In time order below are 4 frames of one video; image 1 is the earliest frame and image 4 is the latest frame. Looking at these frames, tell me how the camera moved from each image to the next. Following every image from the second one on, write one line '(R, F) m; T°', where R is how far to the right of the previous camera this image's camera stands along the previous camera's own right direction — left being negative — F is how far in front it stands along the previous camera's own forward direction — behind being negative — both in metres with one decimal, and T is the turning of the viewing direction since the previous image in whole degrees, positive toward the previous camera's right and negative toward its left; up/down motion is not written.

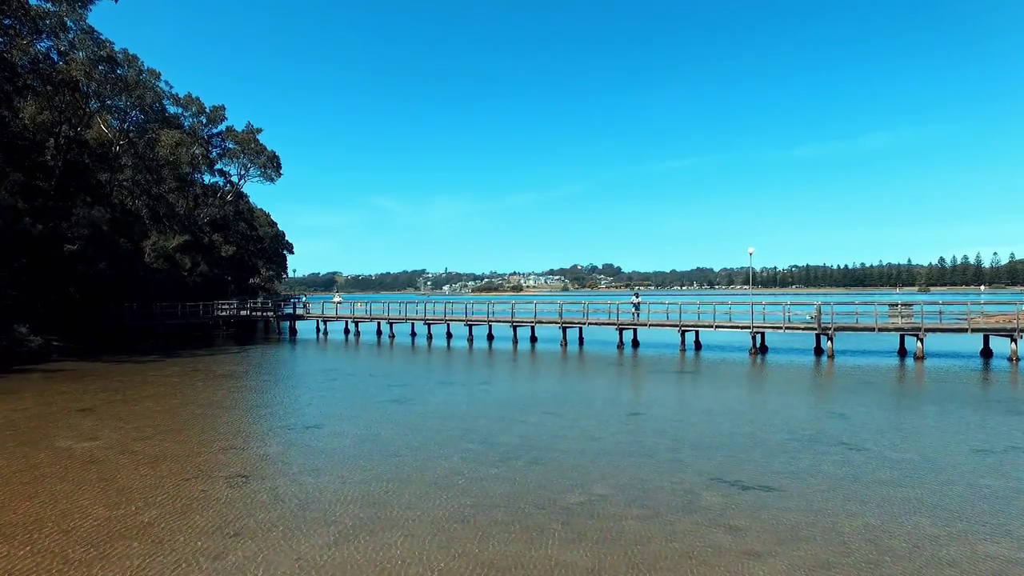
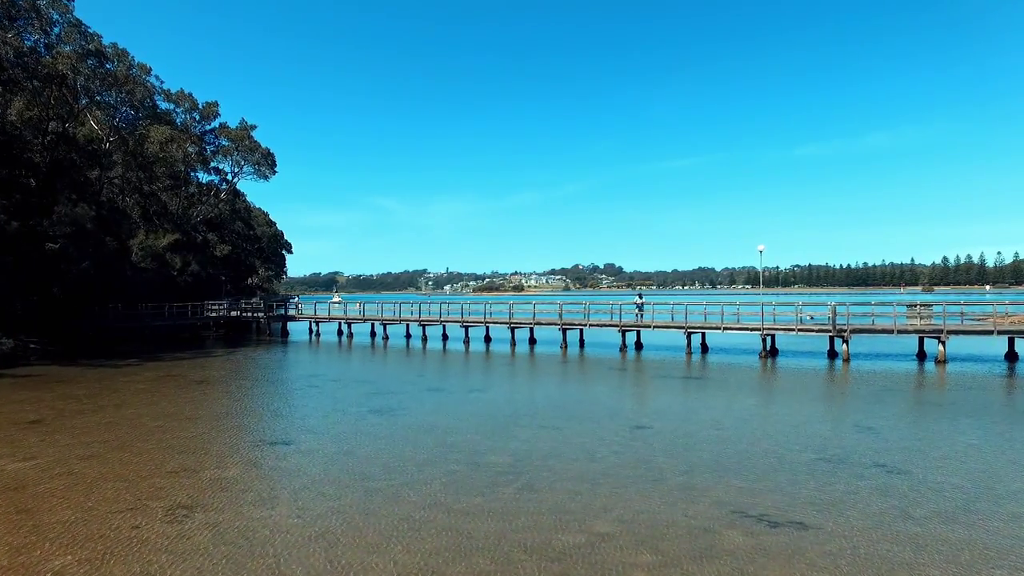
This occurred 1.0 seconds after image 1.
(+0.2, +1.4) m; 0°
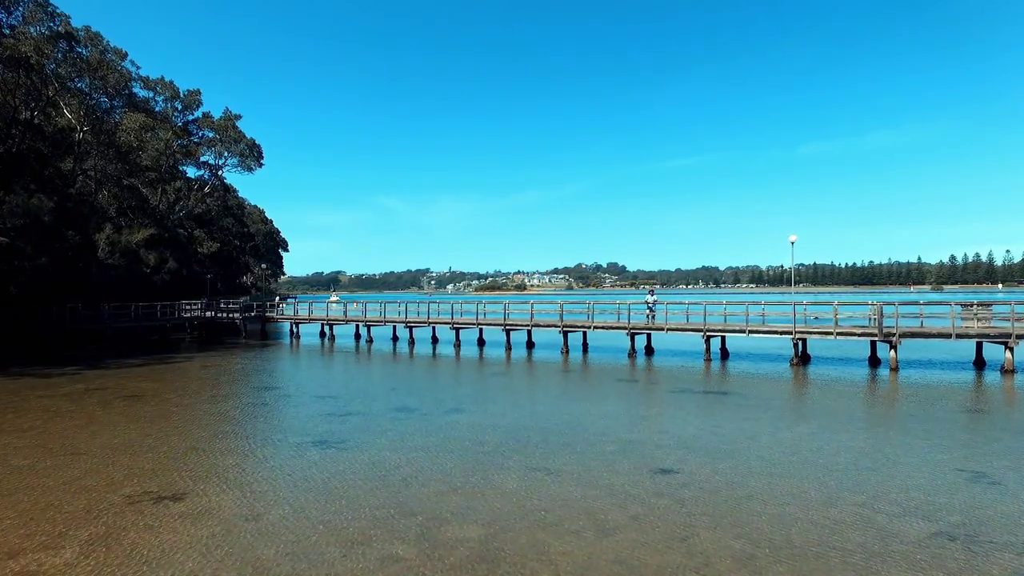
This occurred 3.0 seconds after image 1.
(+0.4, +3.5) m; 0°
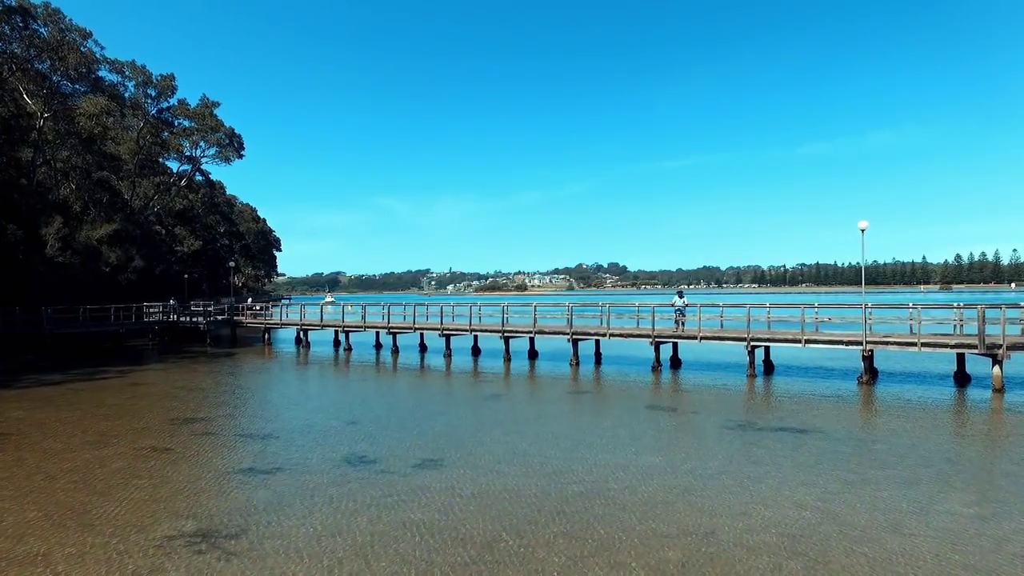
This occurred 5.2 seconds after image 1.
(0.0, +4.5) m; 0°
